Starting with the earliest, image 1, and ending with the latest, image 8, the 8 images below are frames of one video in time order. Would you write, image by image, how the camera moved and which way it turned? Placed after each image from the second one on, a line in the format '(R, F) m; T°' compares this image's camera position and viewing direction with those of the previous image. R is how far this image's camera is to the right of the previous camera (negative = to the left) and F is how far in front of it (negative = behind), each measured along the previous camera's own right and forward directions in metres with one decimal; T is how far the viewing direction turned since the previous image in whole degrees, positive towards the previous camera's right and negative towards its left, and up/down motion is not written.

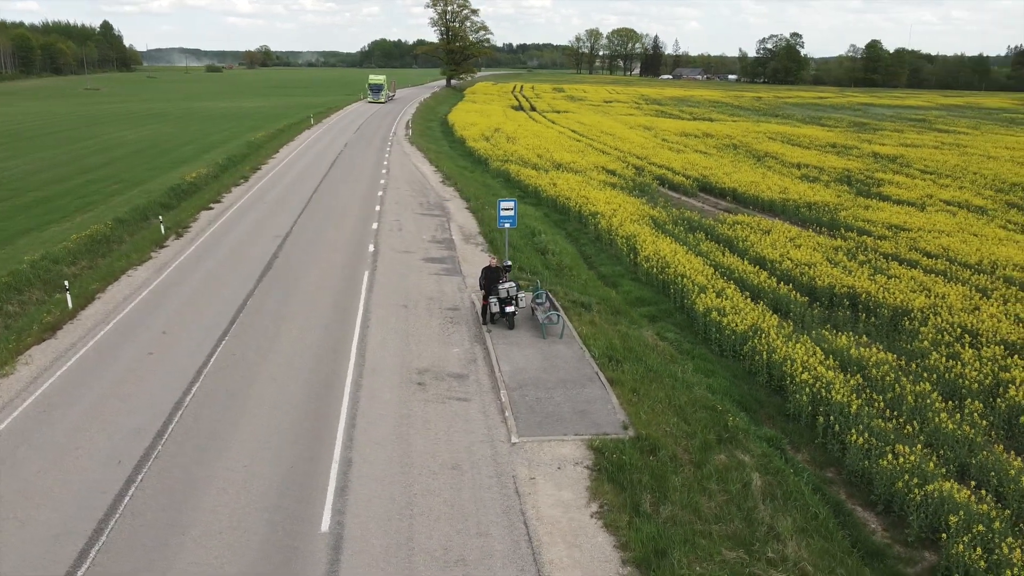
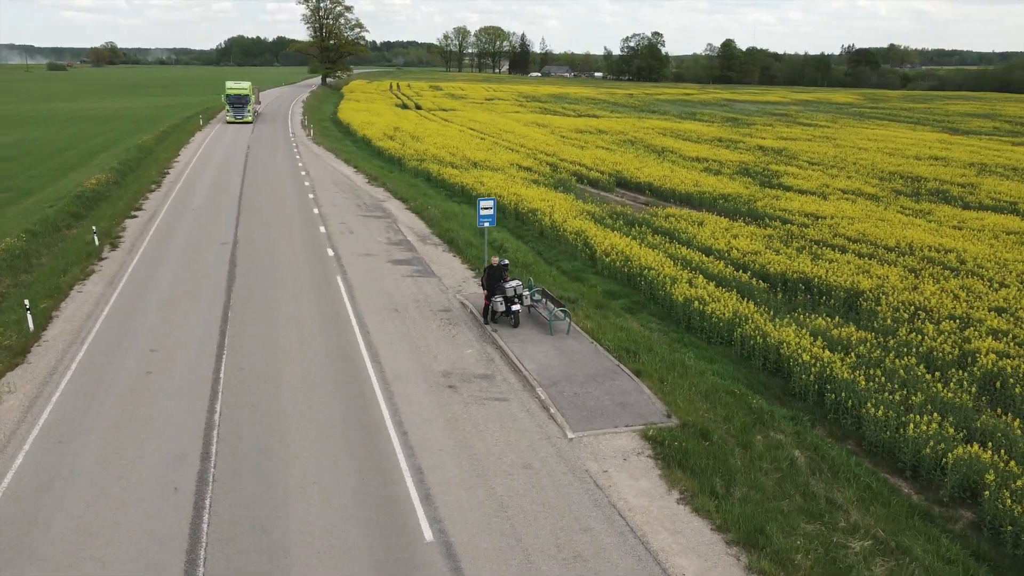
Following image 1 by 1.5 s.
(-2.4, +0.1) m; +9°
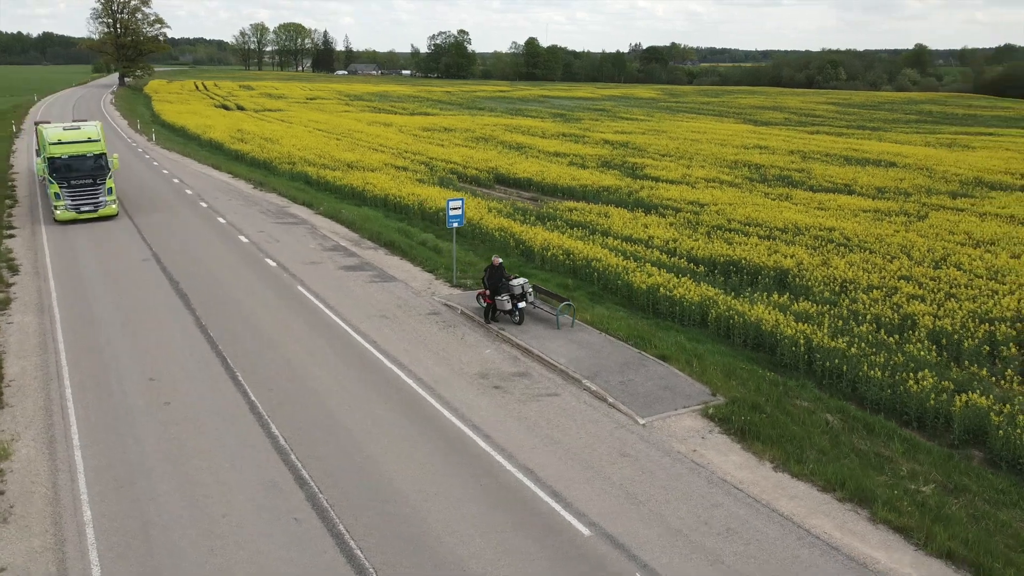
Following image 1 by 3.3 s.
(-3.5, +0.3) m; +13°
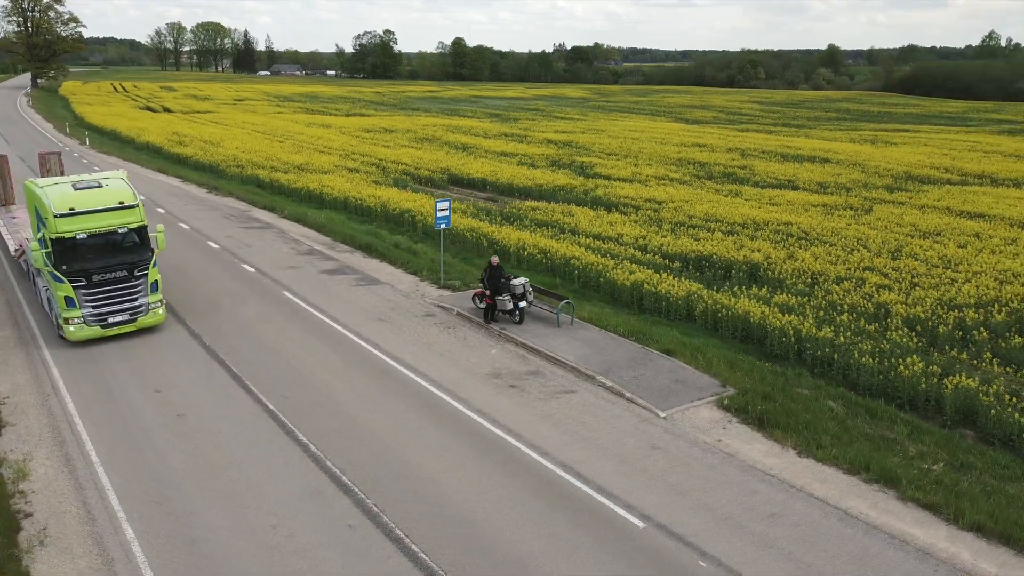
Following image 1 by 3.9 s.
(-1.3, 0.0) m; +5°
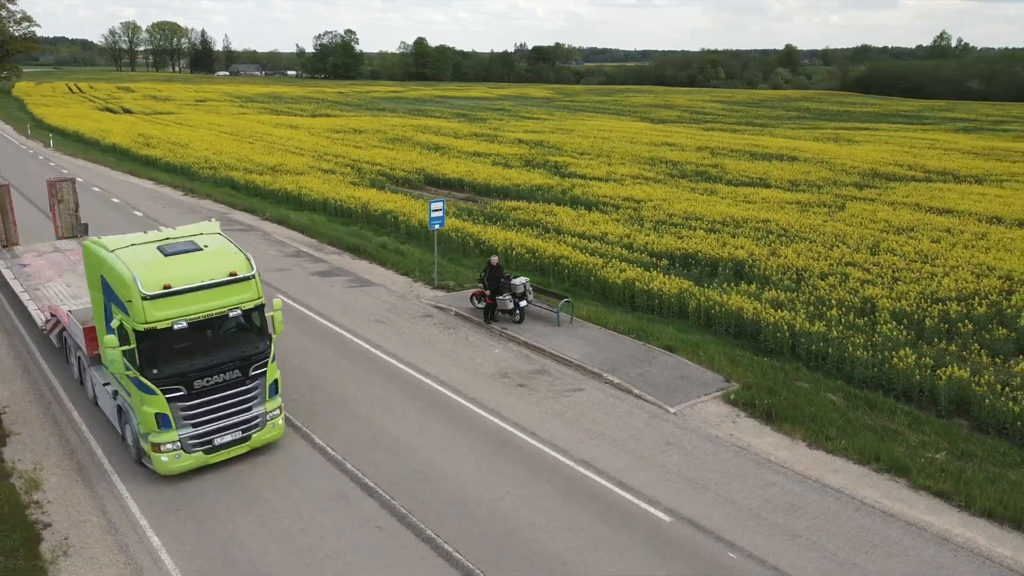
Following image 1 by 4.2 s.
(-0.7, 0.0) m; +3°
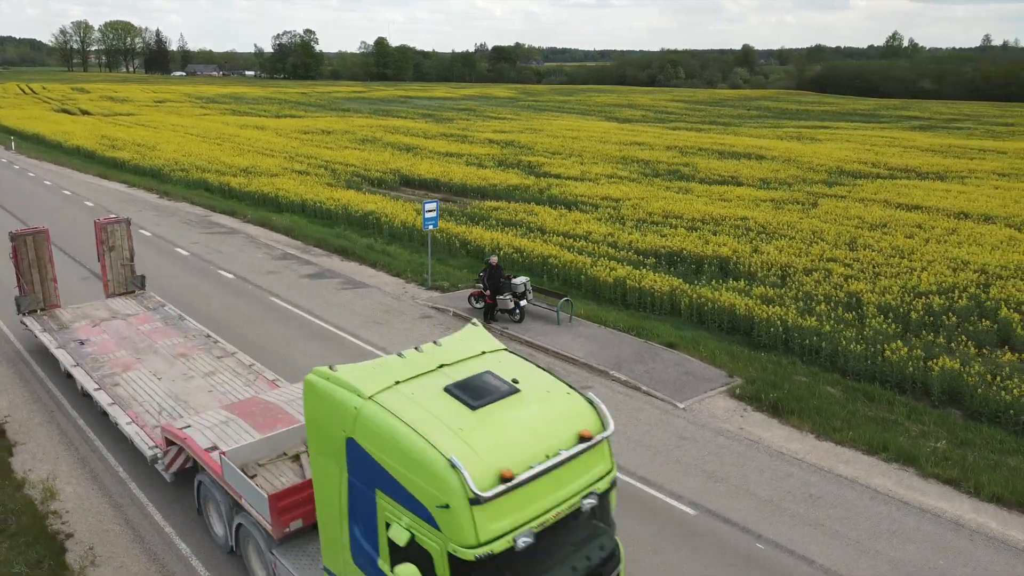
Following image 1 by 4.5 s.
(-0.7, -0.1) m; +3°
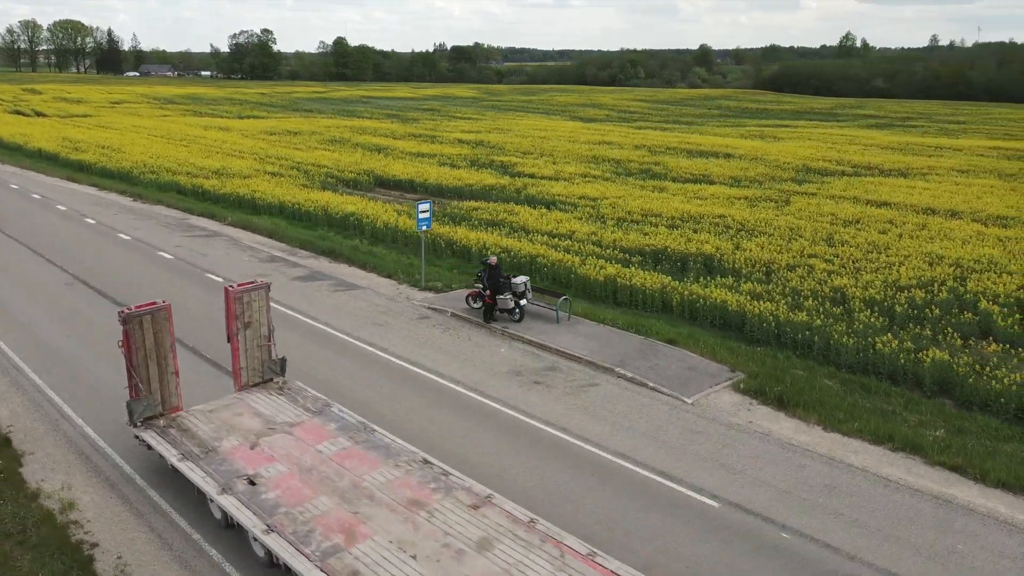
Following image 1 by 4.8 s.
(-0.7, -0.1) m; +3°
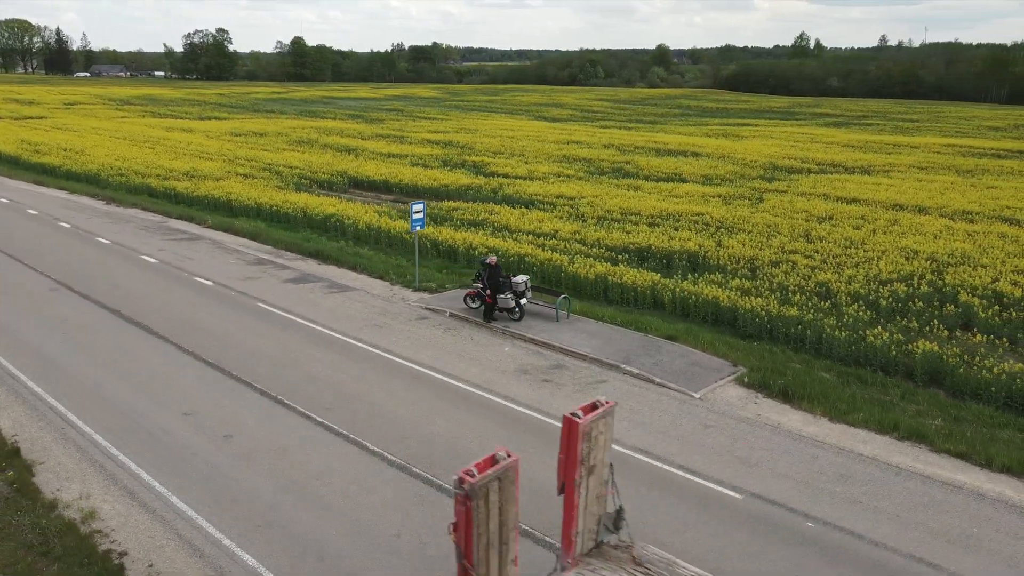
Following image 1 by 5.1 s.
(-0.7, 0.0) m; +3°
